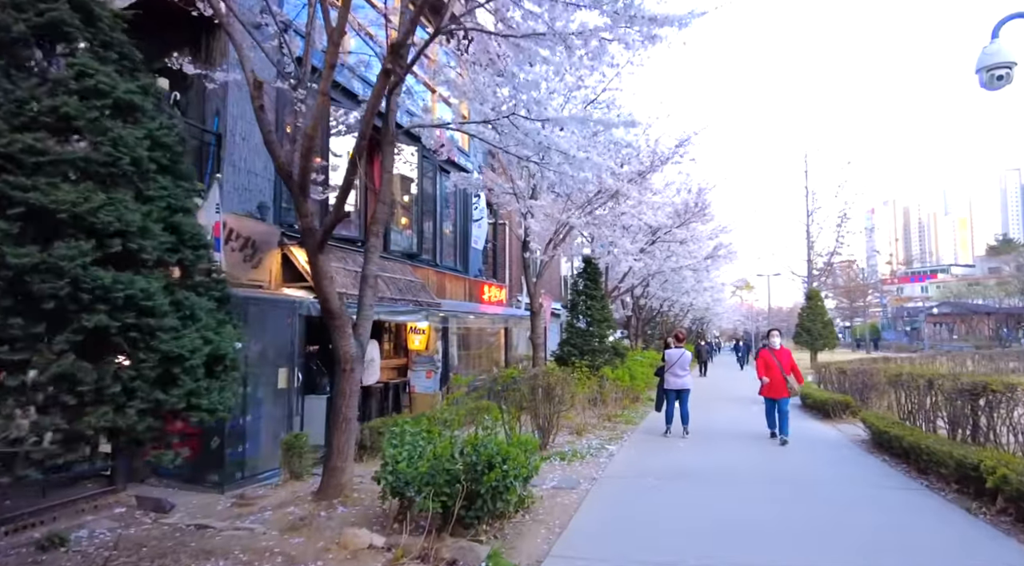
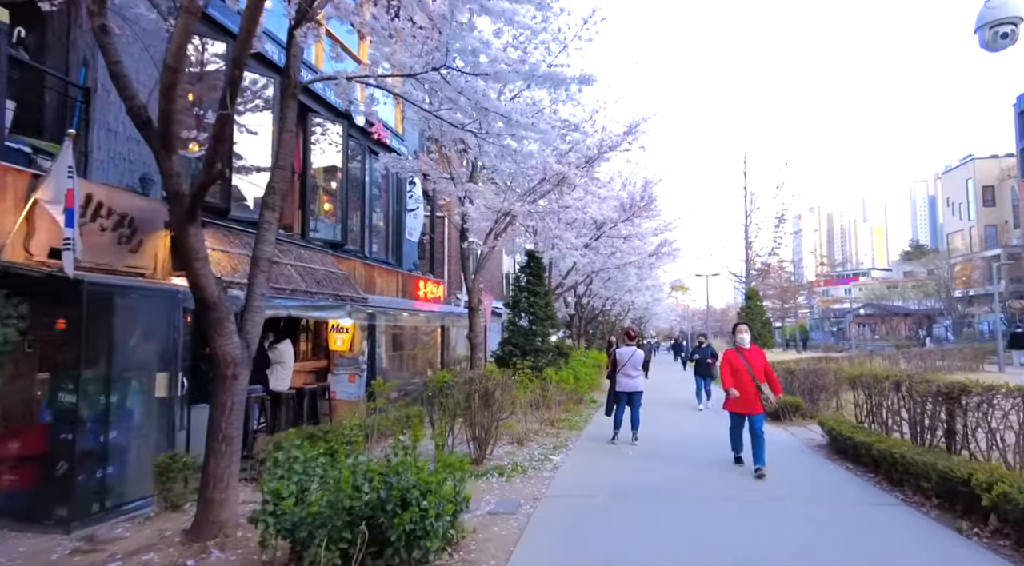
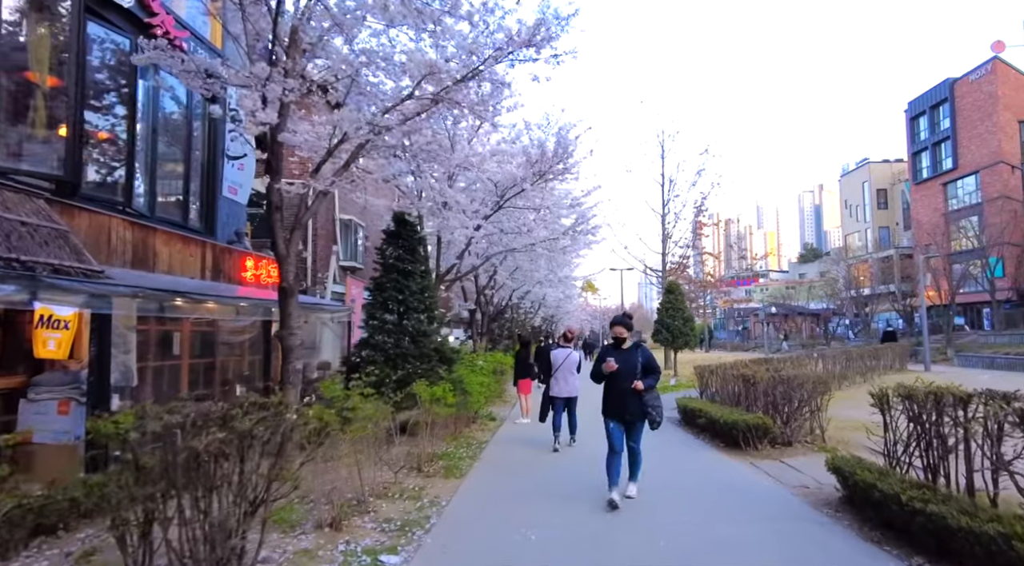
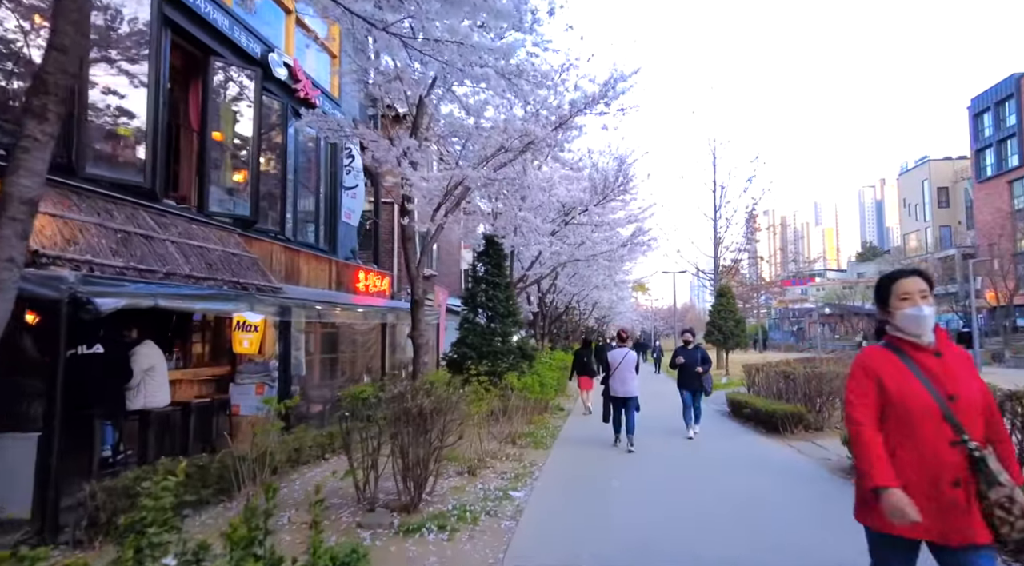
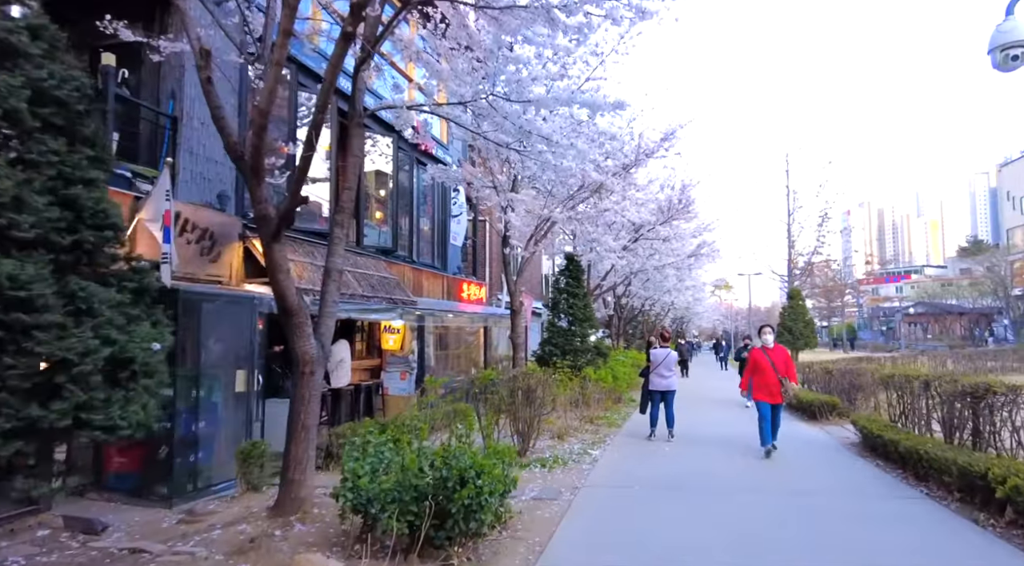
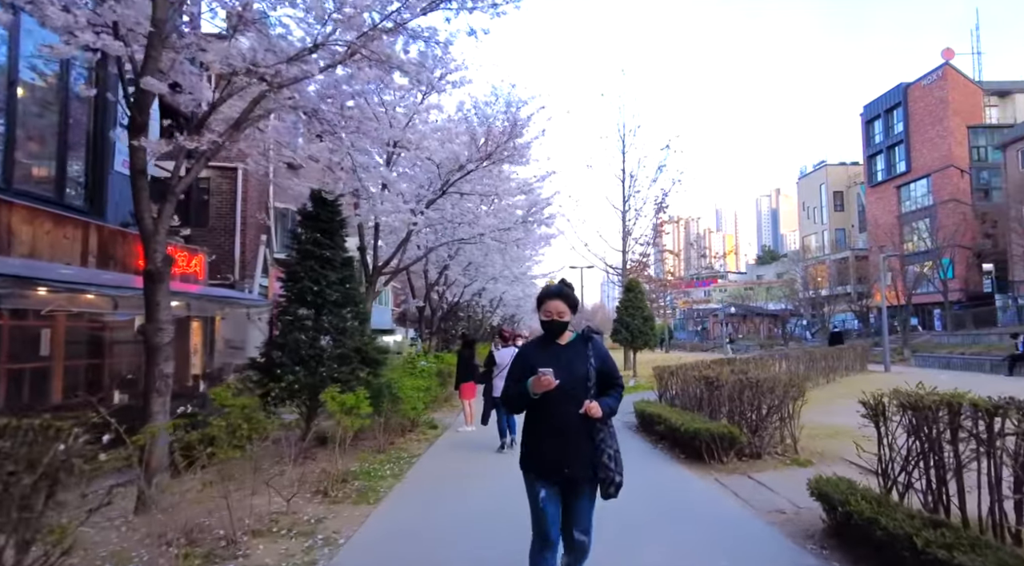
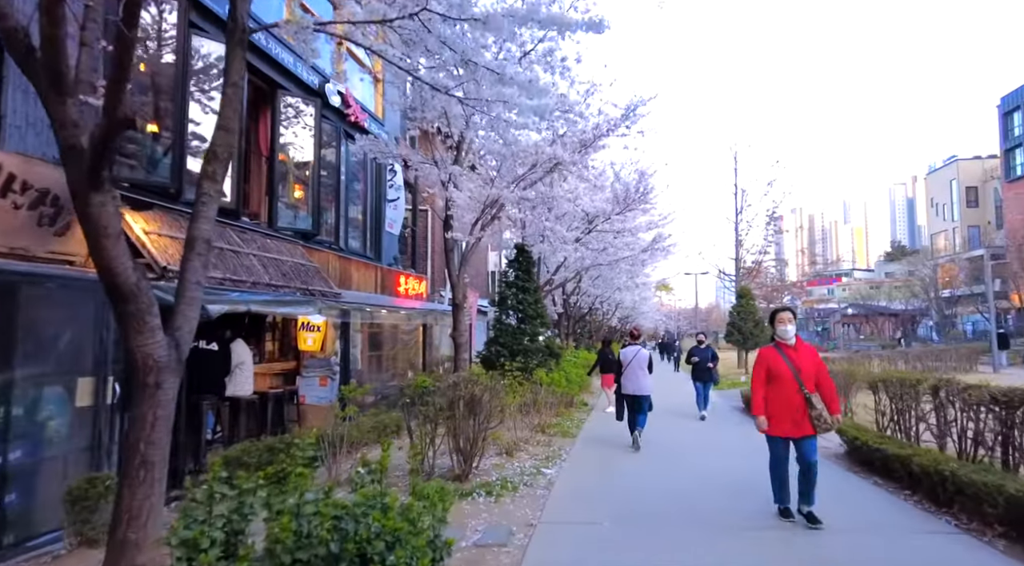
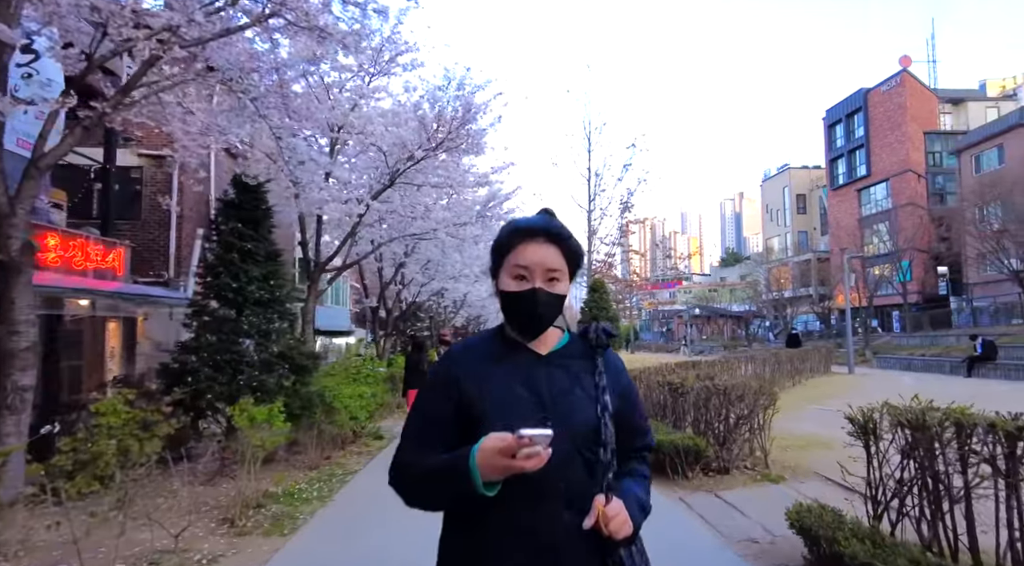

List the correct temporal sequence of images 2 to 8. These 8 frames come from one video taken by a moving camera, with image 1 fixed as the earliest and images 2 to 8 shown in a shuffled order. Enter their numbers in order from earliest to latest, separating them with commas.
5, 2, 7, 4, 3, 6, 8
